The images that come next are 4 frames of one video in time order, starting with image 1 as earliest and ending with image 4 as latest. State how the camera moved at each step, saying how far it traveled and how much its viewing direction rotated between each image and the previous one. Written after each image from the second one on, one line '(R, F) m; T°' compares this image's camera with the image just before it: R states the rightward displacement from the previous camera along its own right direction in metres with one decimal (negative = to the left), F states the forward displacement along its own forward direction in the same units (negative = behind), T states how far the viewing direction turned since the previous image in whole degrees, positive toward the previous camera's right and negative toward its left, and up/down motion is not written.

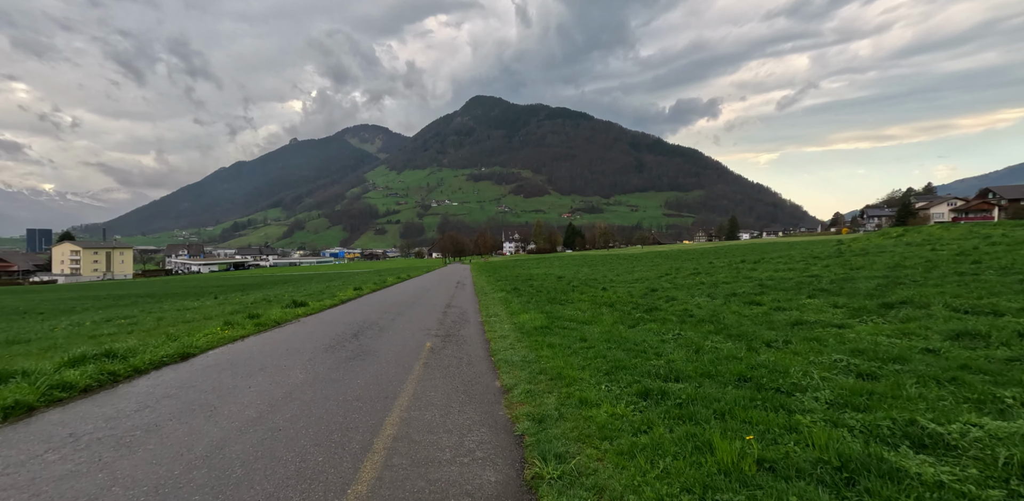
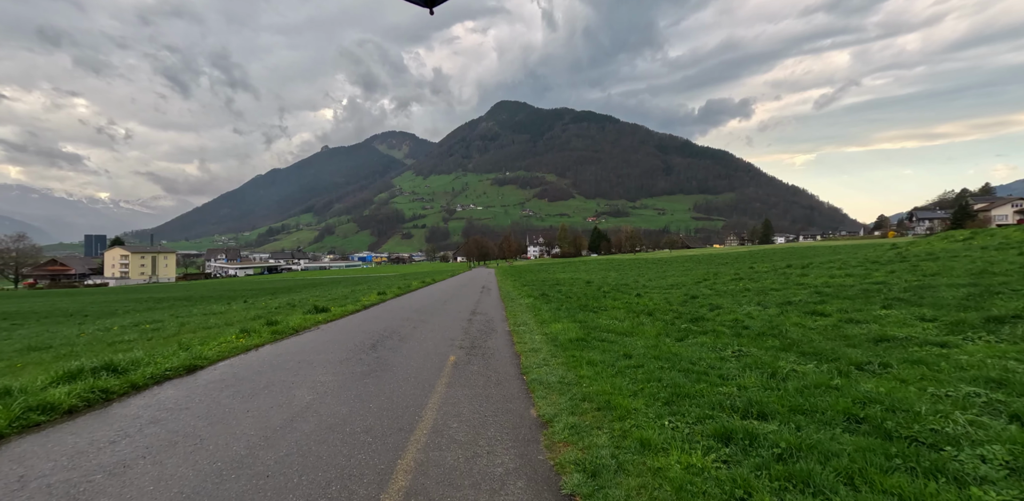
(-0.2, +1.1) m; -3°
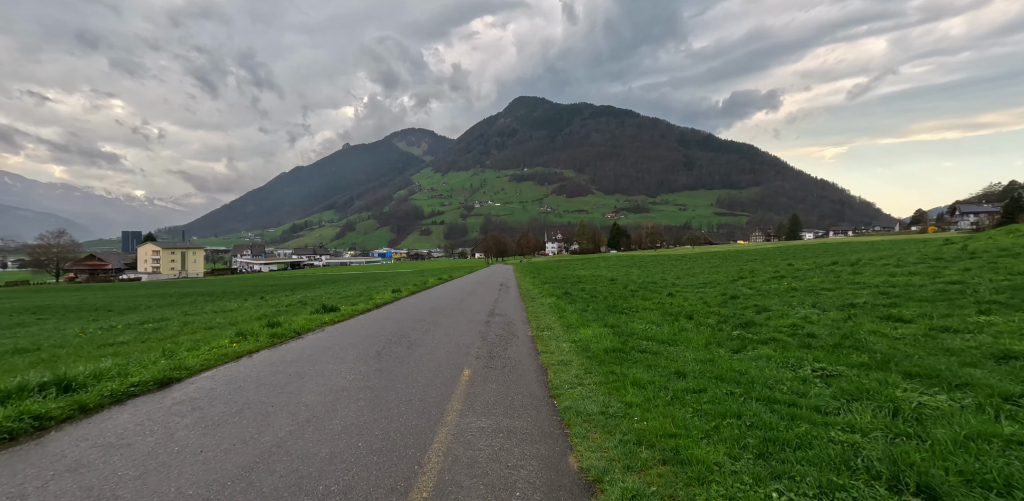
(-0.1, +1.5) m; -2°
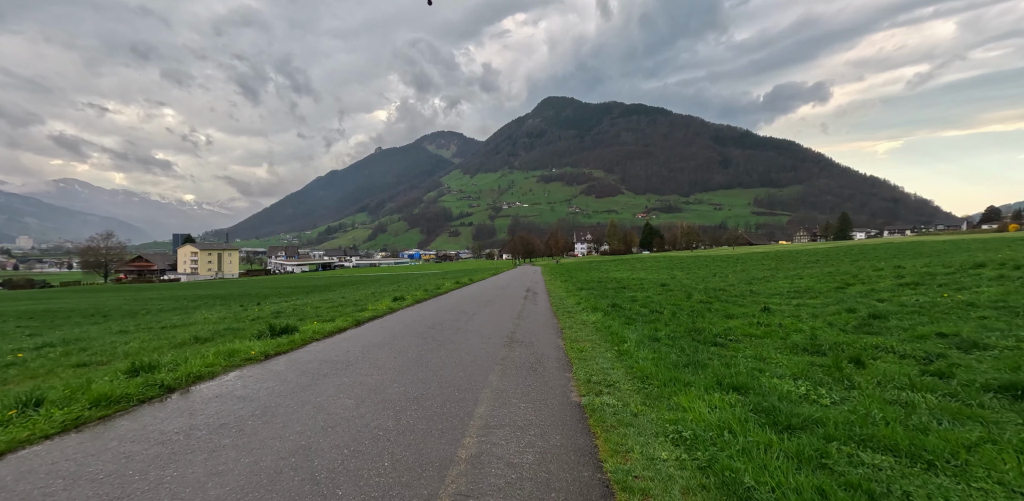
(0.0, +5.7) m; -4°
